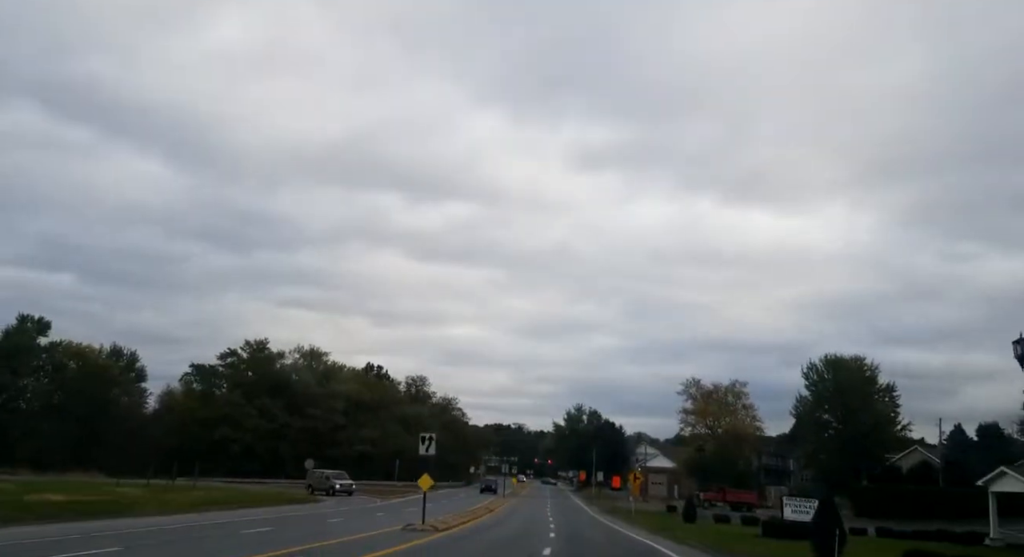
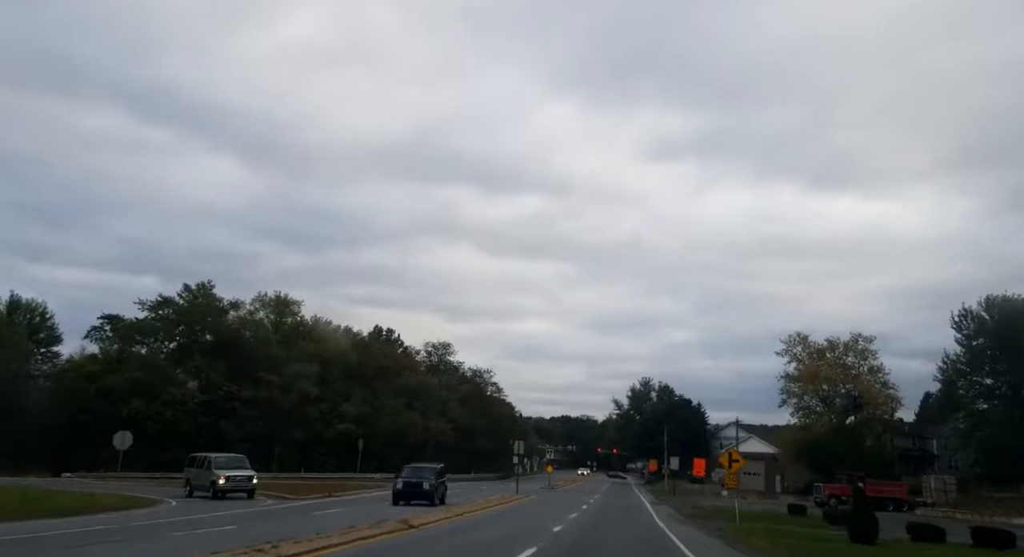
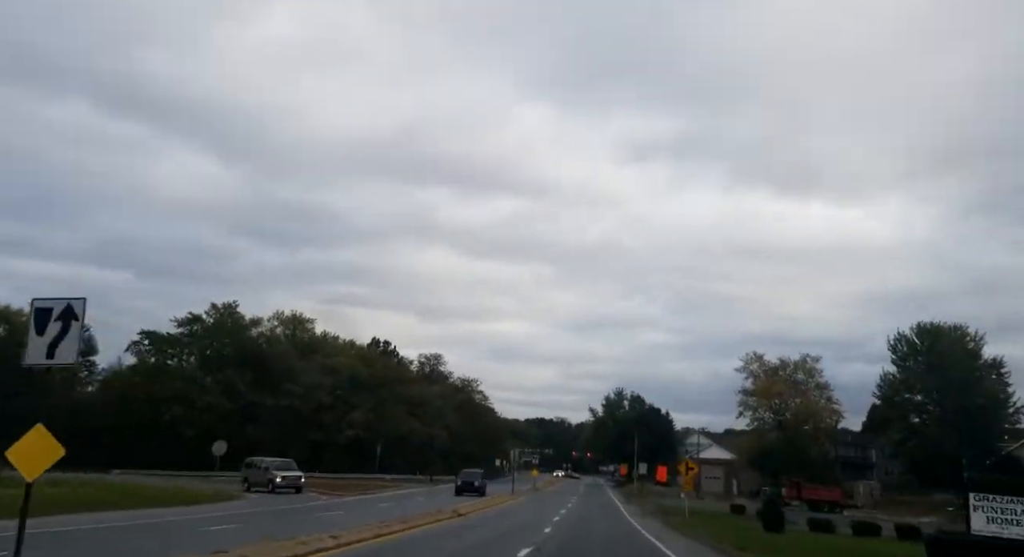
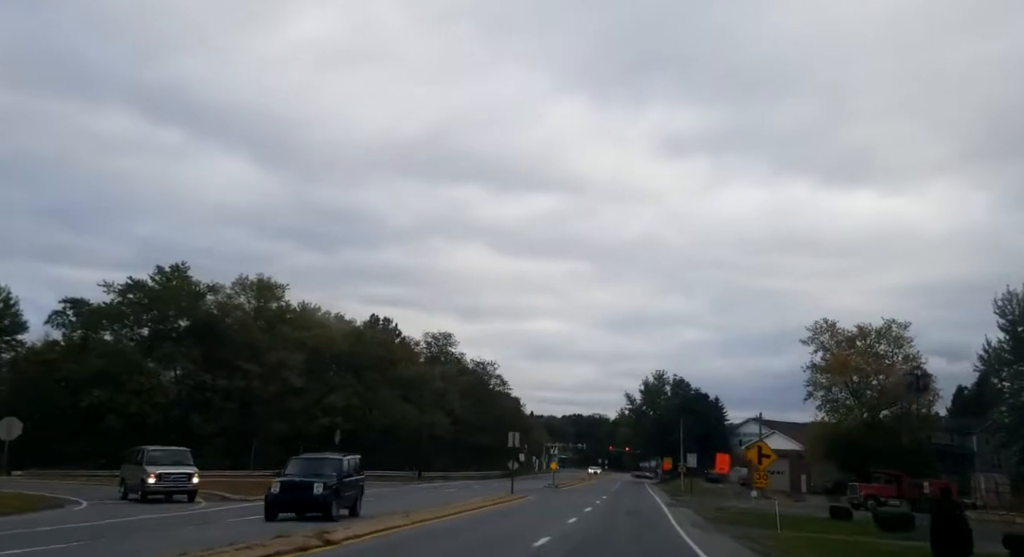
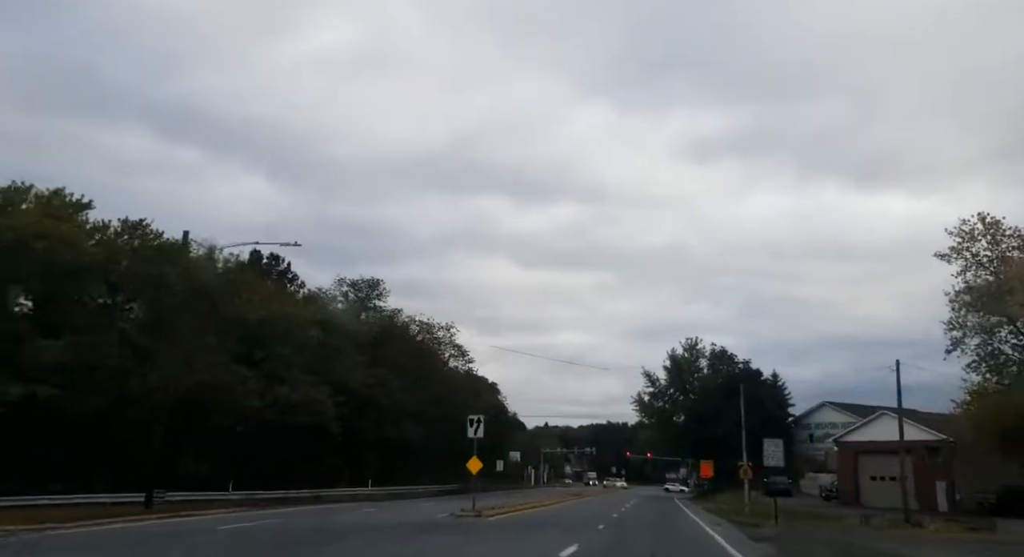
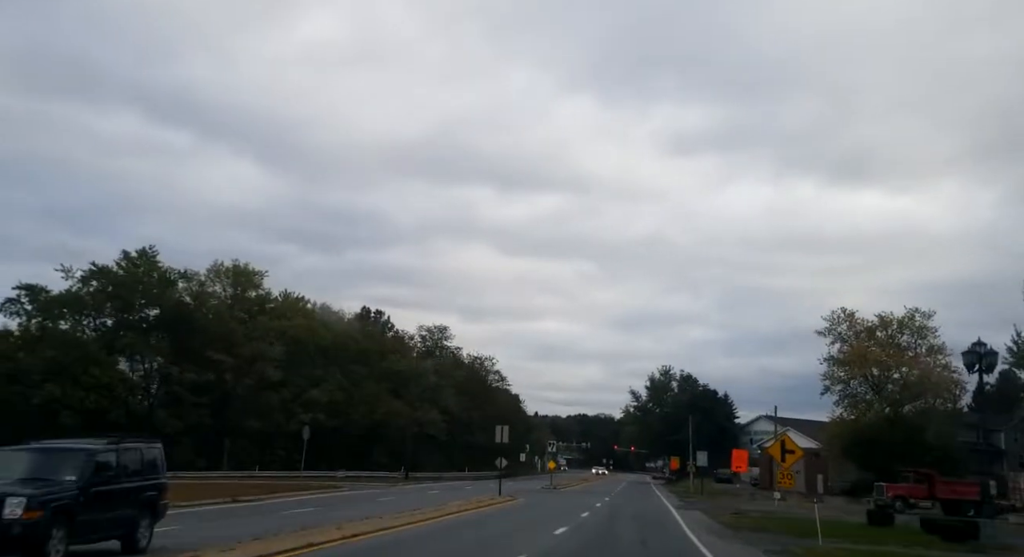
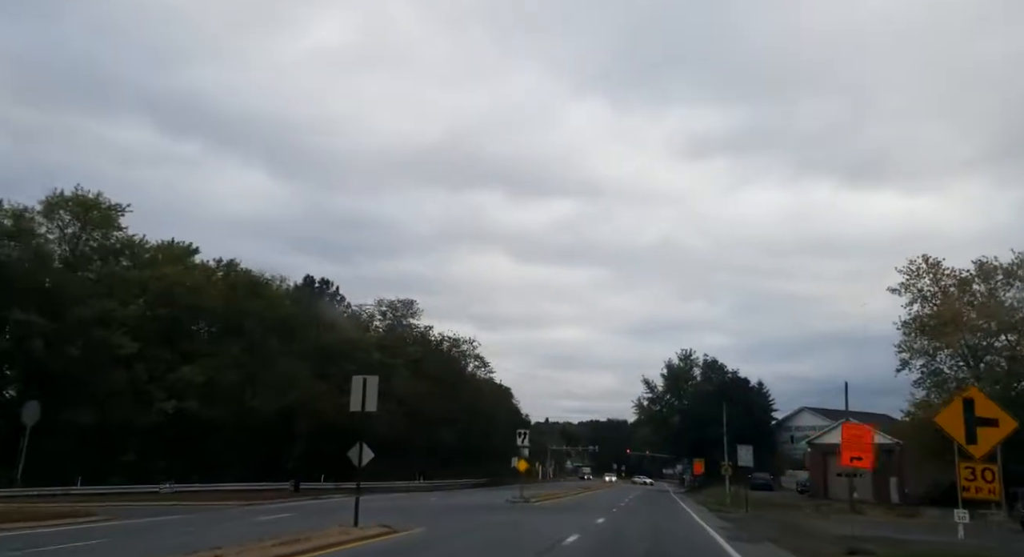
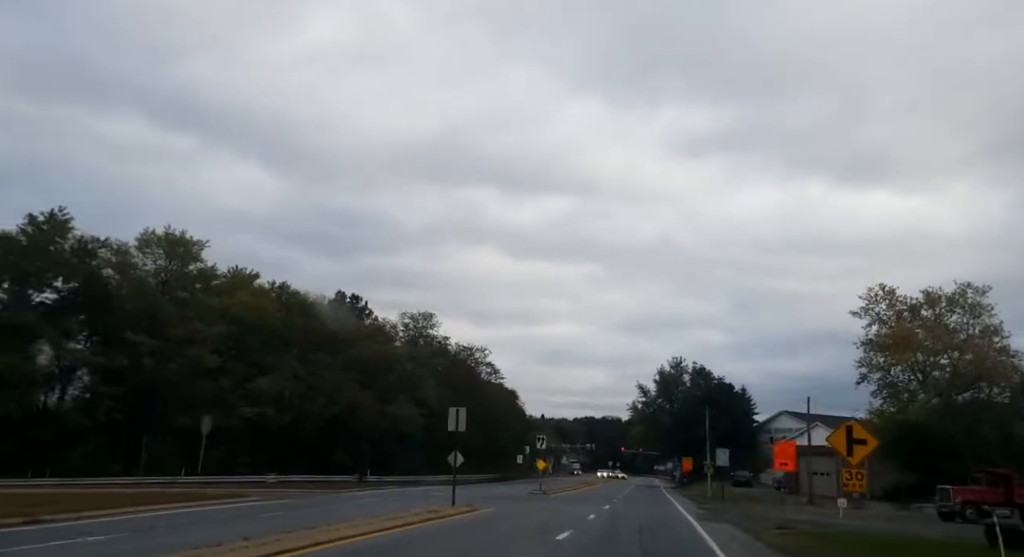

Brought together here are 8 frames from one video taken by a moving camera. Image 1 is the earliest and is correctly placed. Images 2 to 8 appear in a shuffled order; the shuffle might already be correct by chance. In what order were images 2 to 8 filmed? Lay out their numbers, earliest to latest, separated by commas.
3, 2, 4, 6, 8, 7, 5
